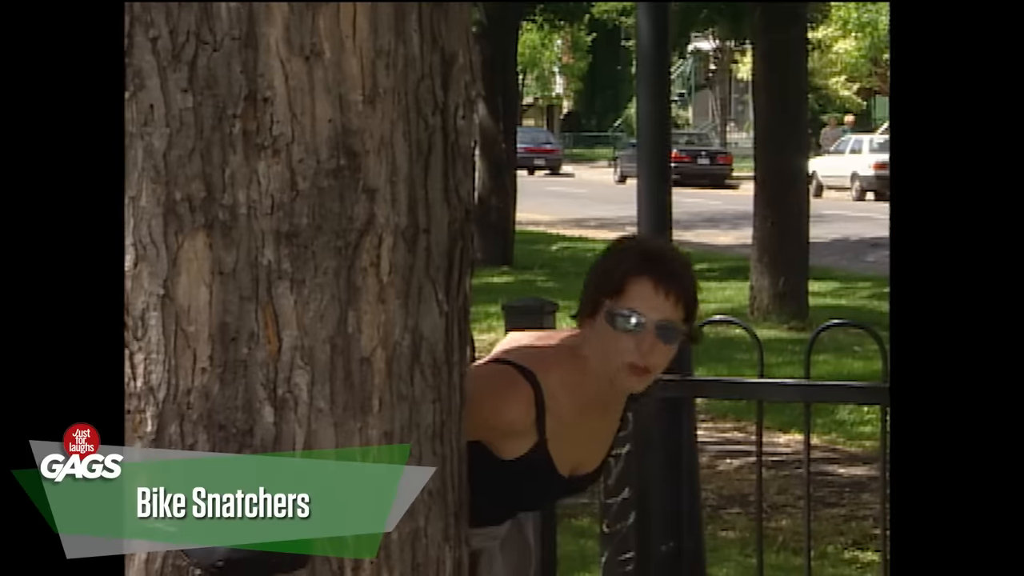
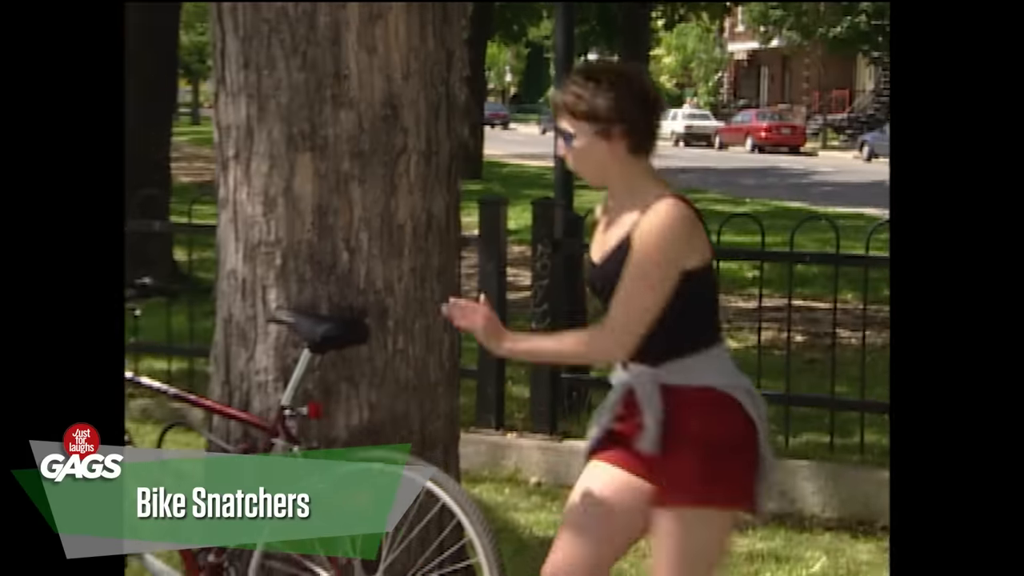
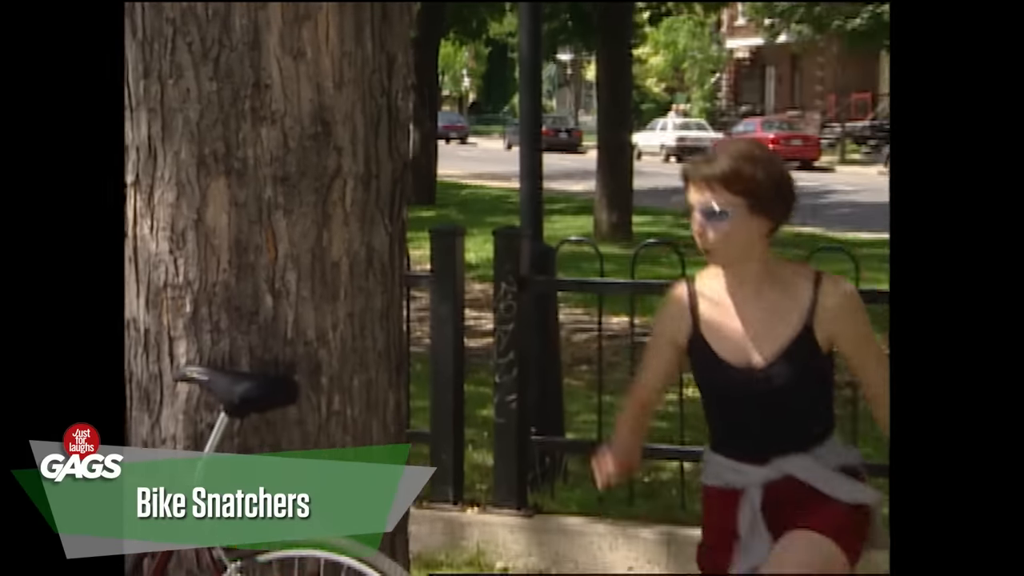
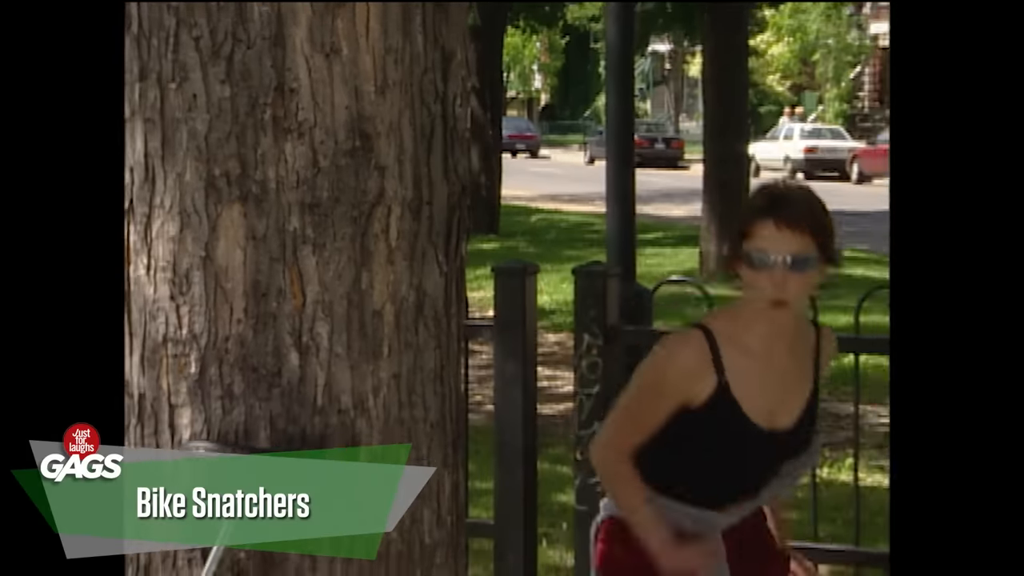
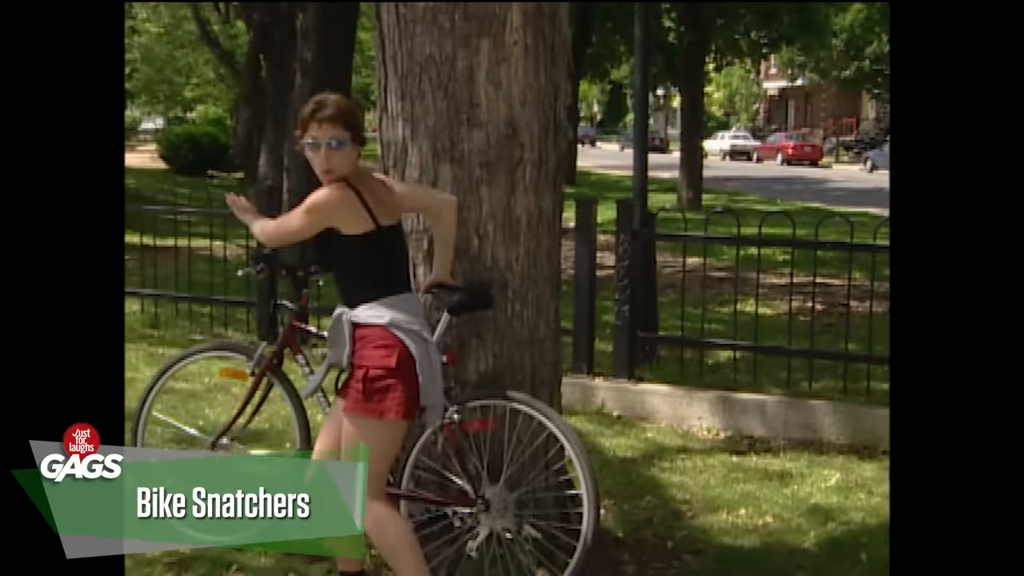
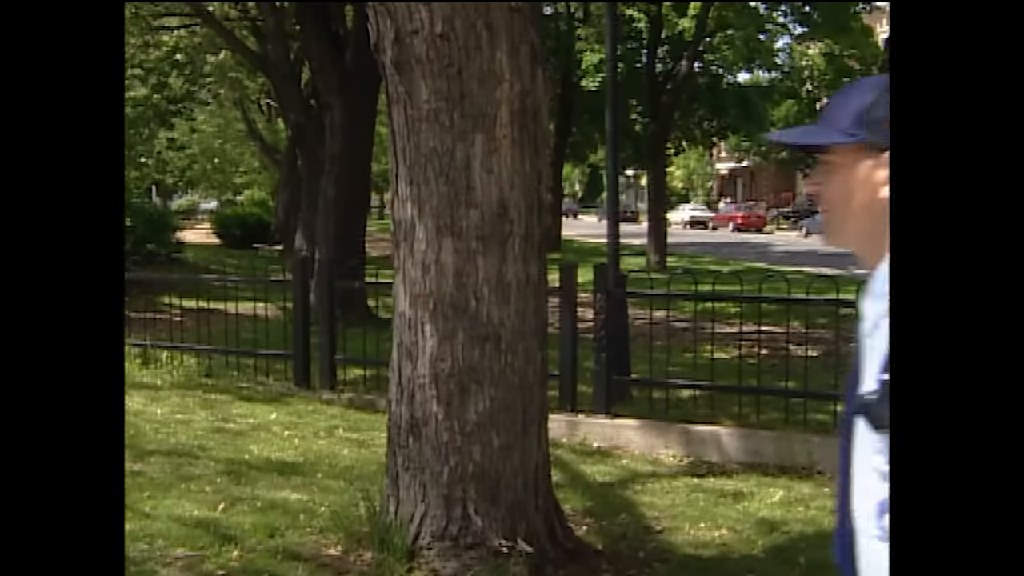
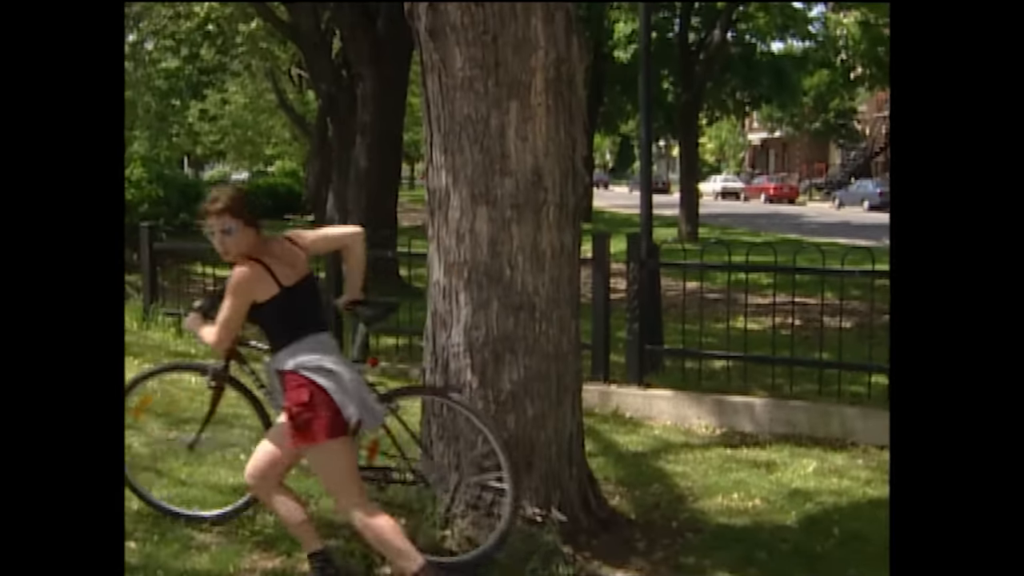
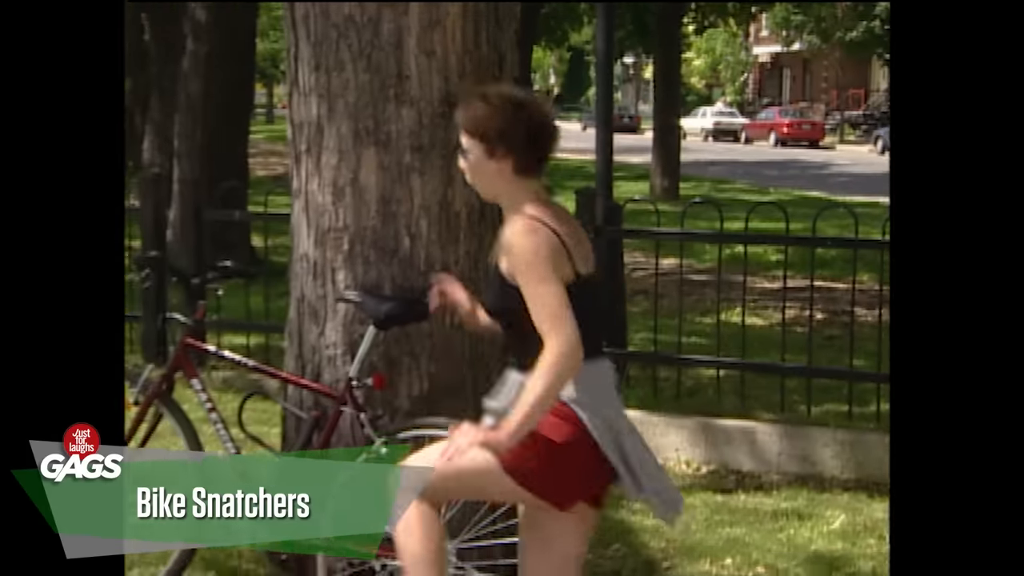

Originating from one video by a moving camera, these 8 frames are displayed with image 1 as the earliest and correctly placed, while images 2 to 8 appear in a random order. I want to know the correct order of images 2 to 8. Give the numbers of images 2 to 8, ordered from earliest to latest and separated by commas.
4, 3, 2, 8, 5, 7, 6
